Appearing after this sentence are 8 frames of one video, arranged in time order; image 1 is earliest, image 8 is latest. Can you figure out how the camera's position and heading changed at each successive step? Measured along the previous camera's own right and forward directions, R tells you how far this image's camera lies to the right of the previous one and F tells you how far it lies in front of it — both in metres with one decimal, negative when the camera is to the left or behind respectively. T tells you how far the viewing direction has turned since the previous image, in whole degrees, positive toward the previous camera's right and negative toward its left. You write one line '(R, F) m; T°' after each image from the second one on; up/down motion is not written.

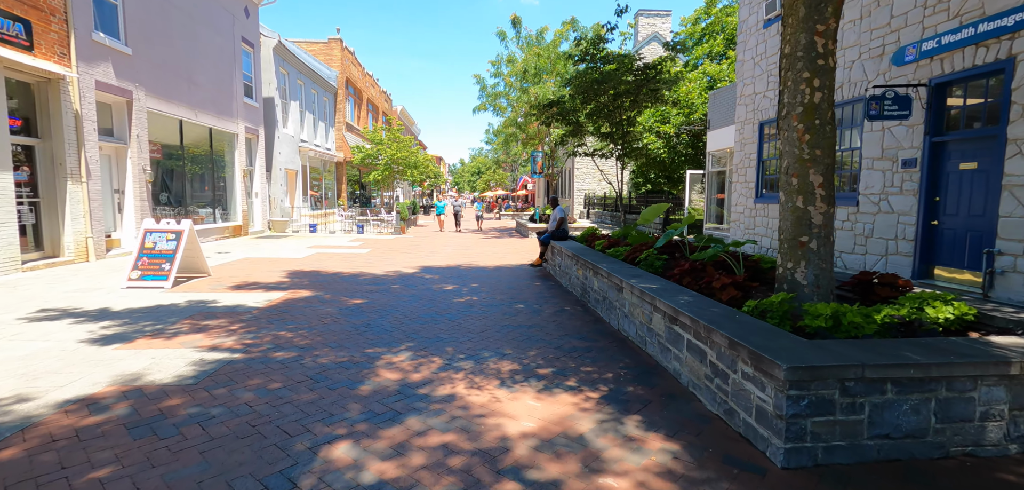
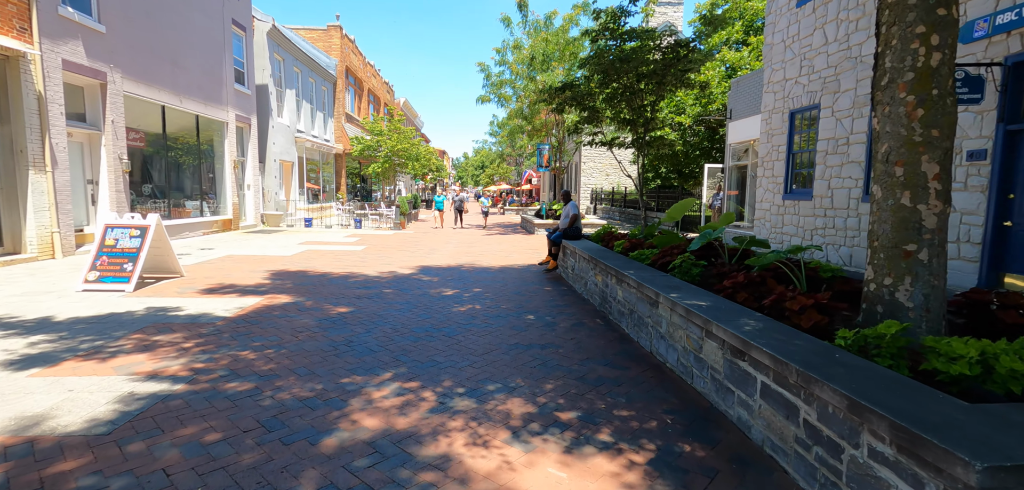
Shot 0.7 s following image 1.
(-0.1, +1.0) m; 0°
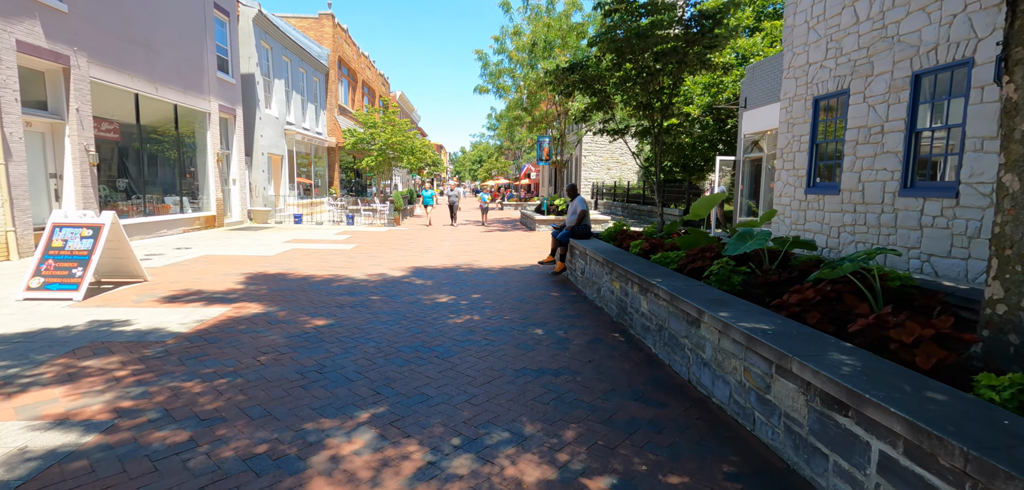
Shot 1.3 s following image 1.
(-0.1, +0.9) m; 0°
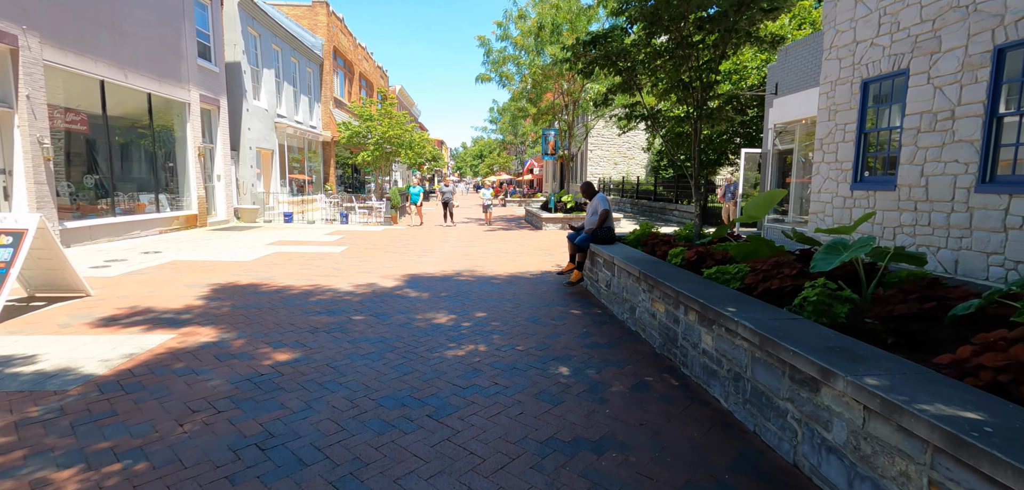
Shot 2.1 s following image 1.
(-0.1, +1.2) m; 0°
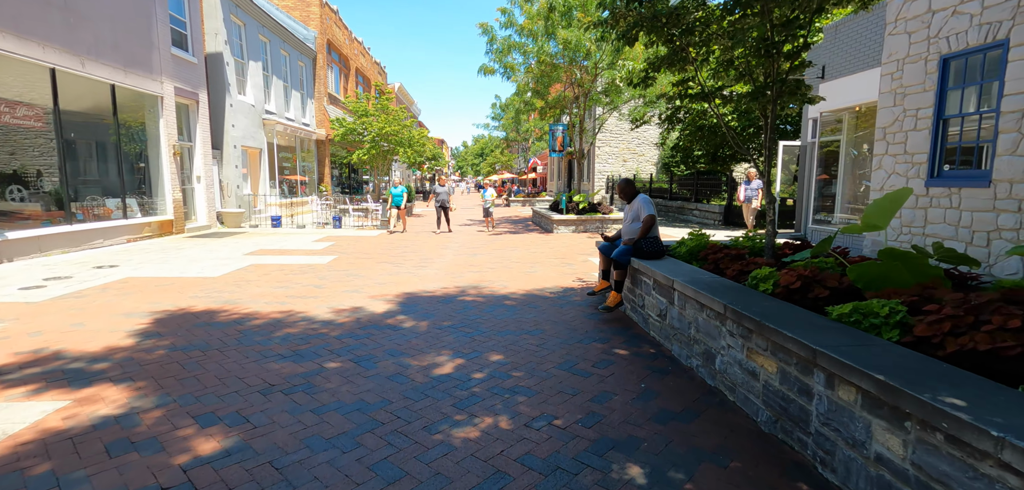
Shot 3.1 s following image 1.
(-0.2, +1.4) m; 0°
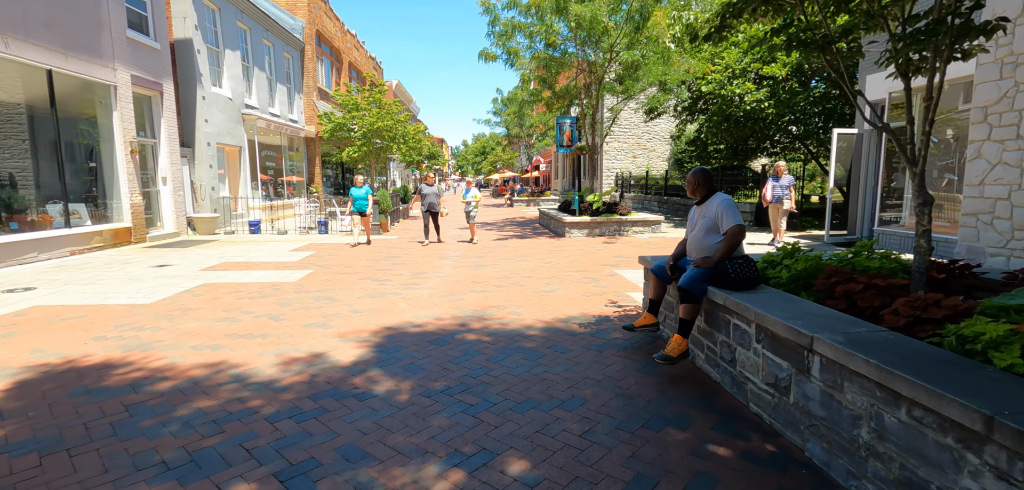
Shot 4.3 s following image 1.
(-0.1, +1.7) m; 0°
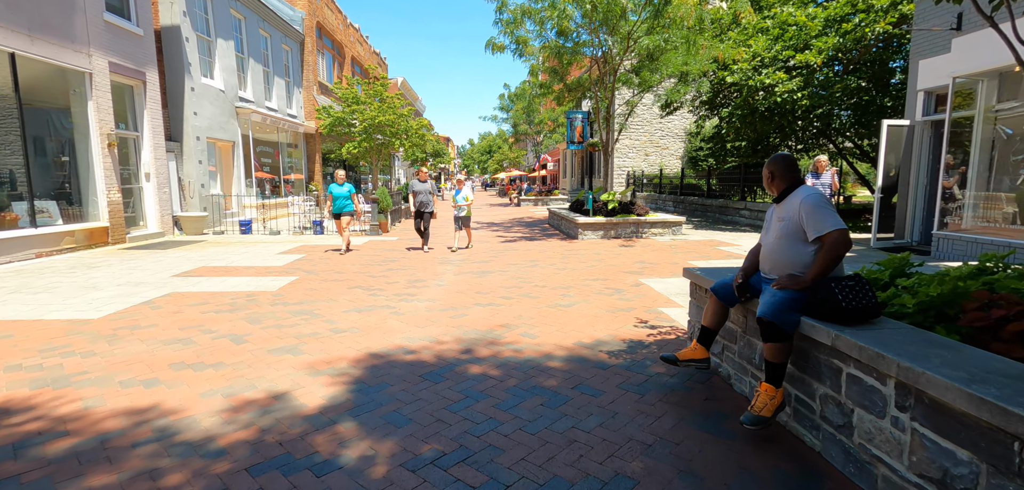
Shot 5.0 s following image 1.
(-0.1, +1.0) m; -1°
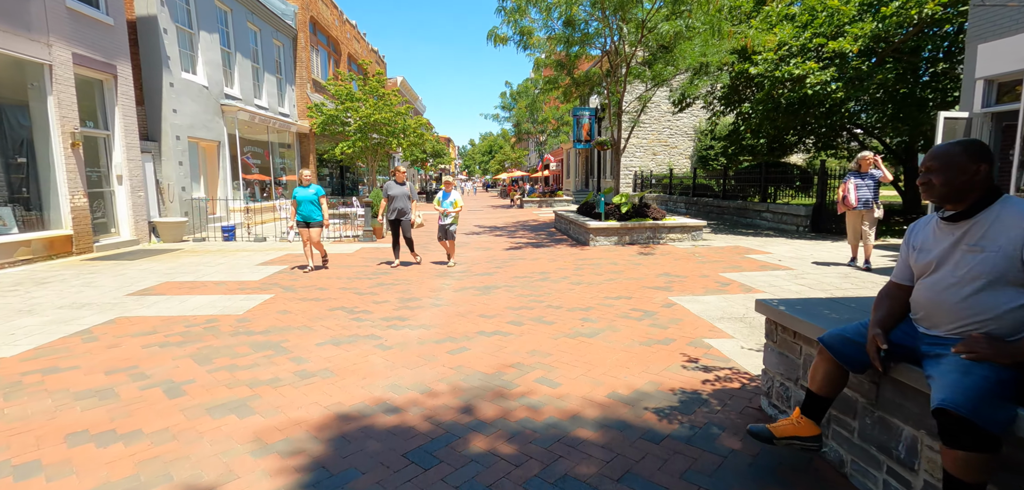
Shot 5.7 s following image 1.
(-0.1, +1.0) m; 0°
